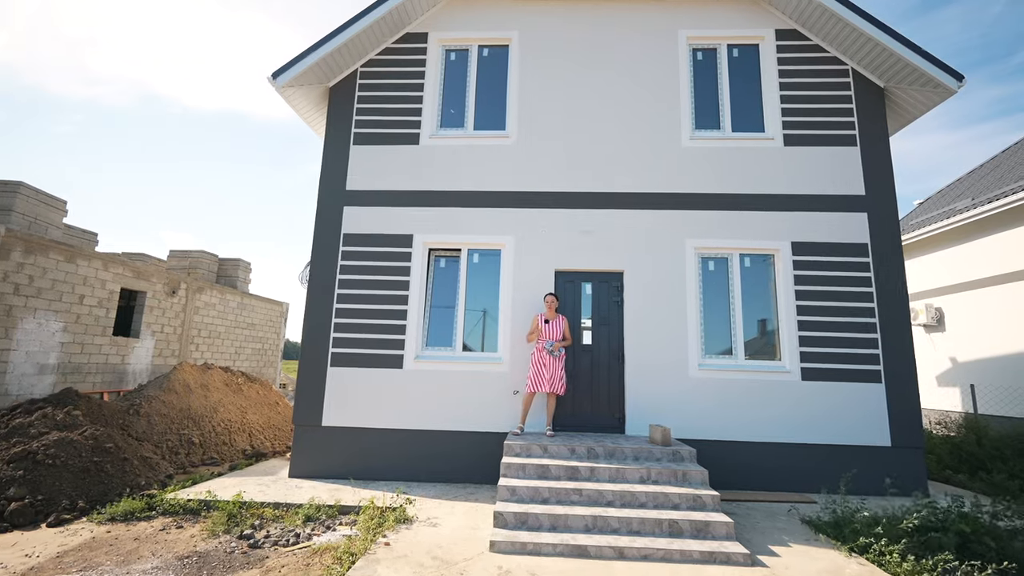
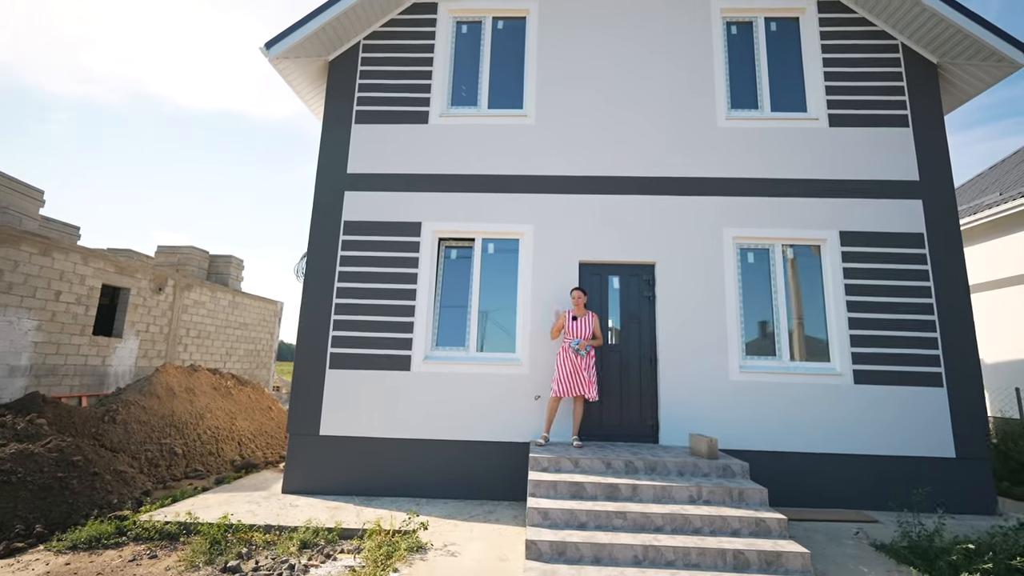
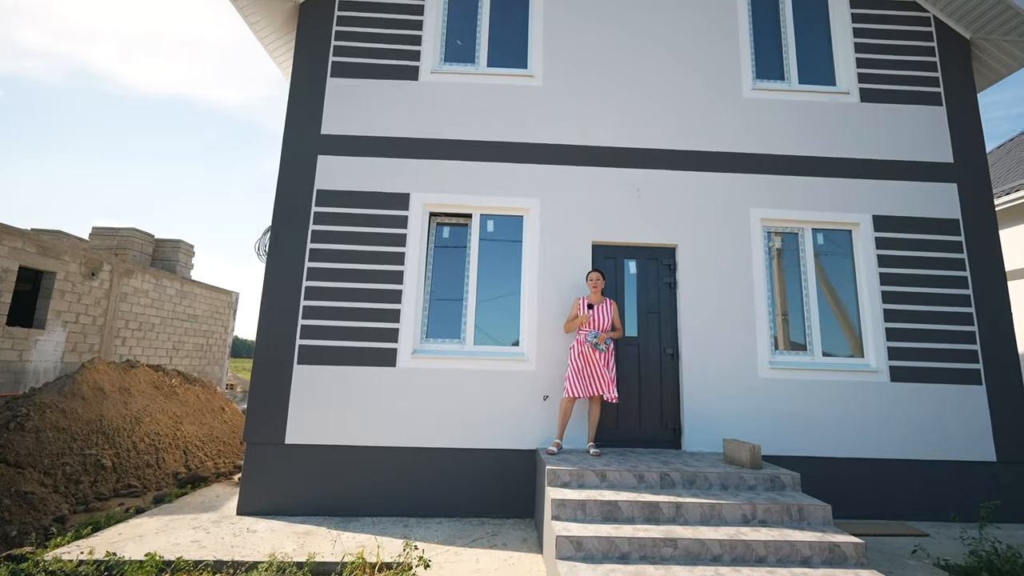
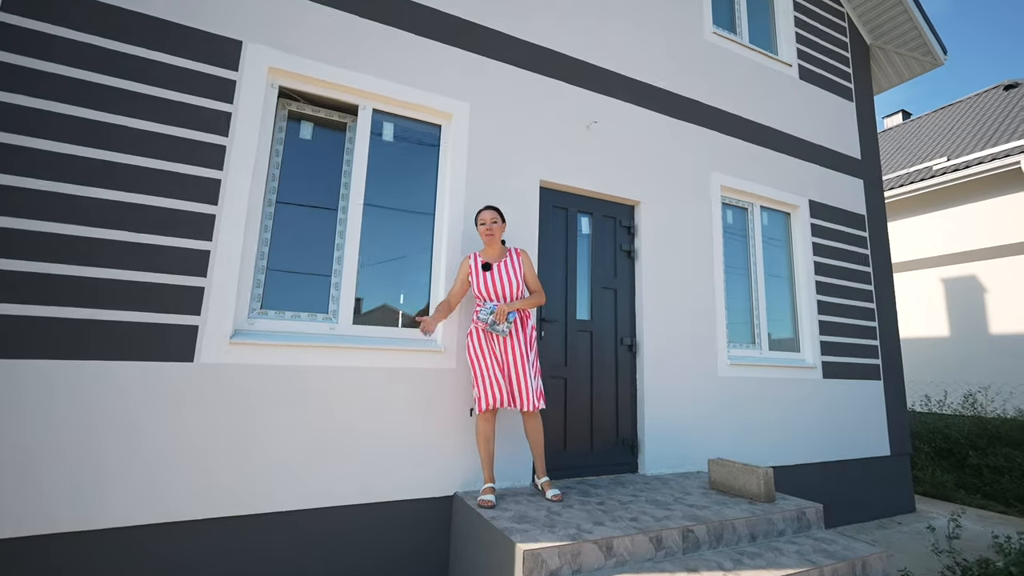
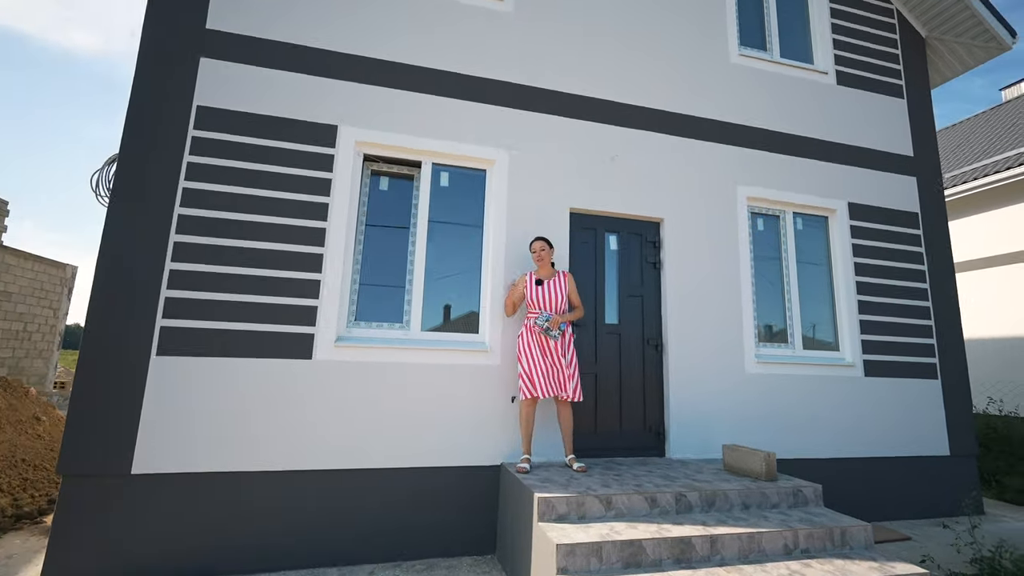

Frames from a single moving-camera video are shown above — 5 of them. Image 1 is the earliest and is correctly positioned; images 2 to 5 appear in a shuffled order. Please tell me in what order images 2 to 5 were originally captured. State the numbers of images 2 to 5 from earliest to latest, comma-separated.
2, 3, 5, 4
